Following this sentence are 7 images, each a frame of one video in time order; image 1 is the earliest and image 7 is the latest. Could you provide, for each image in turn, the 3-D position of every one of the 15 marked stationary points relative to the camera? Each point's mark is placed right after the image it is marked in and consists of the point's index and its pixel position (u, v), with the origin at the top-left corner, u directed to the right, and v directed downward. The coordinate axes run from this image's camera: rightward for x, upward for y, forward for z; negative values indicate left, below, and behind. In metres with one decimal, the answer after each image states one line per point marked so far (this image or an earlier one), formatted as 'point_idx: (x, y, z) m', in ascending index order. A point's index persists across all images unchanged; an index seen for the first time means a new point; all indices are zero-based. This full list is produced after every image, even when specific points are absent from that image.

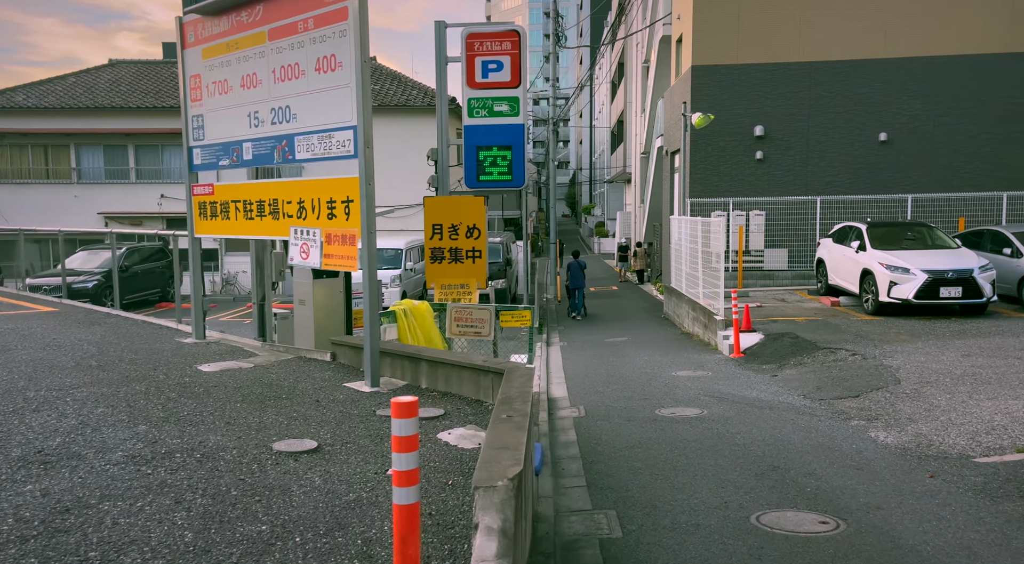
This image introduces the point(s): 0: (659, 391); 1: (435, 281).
0: (+1.7, -1.3, +9.3) m
1: (-0.7, 0.0, +7.5) m
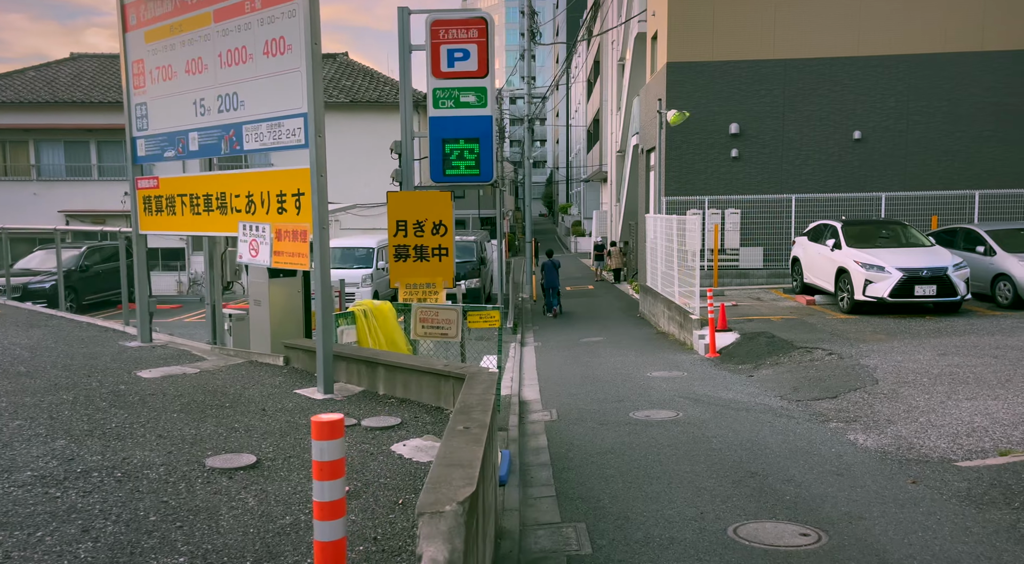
0: (+1.3, -1.3, +9.0) m
1: (-1.0, 0.0, +7.2) m
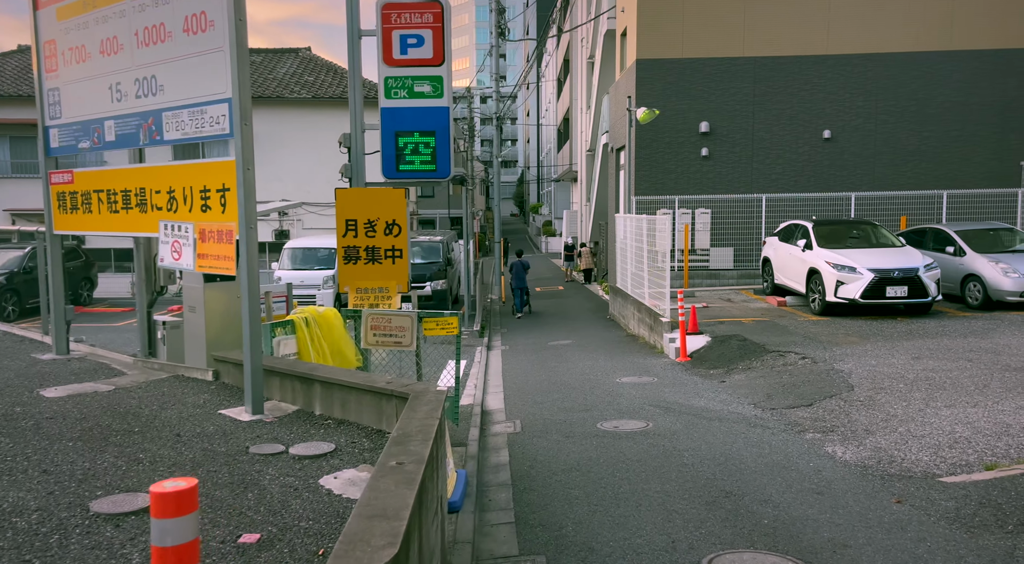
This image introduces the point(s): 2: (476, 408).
0: (+0.9, -1.3, +8.6) m
1: (-1.4, 0.0, +6.7) m
2: (-0.4, -1.3, +8.4) m
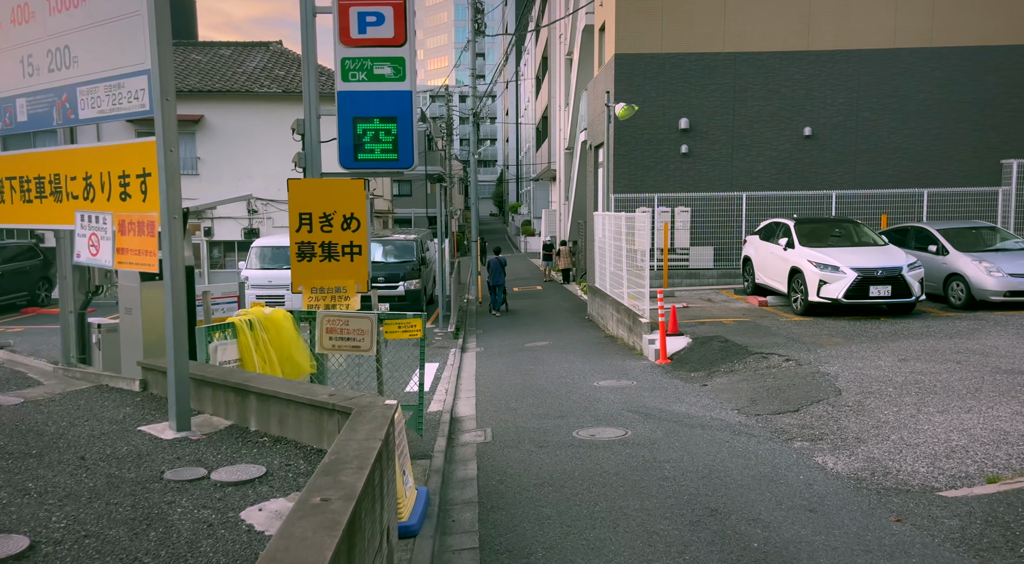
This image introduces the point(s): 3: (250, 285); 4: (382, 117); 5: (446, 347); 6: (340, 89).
0: (+0.6, -1.3, +8.2) m
1: (-1.6, 0.0, +6.2) m
2: (-0.7, -1.3, +7.9) m
3: (-5.2, -0.1, +15.8) m
4: (-1.0, +1.2, +6.1) m
5: (-1.2, -1.1, +14.2) m
6: (-1.3, +1.4, +6.0) m
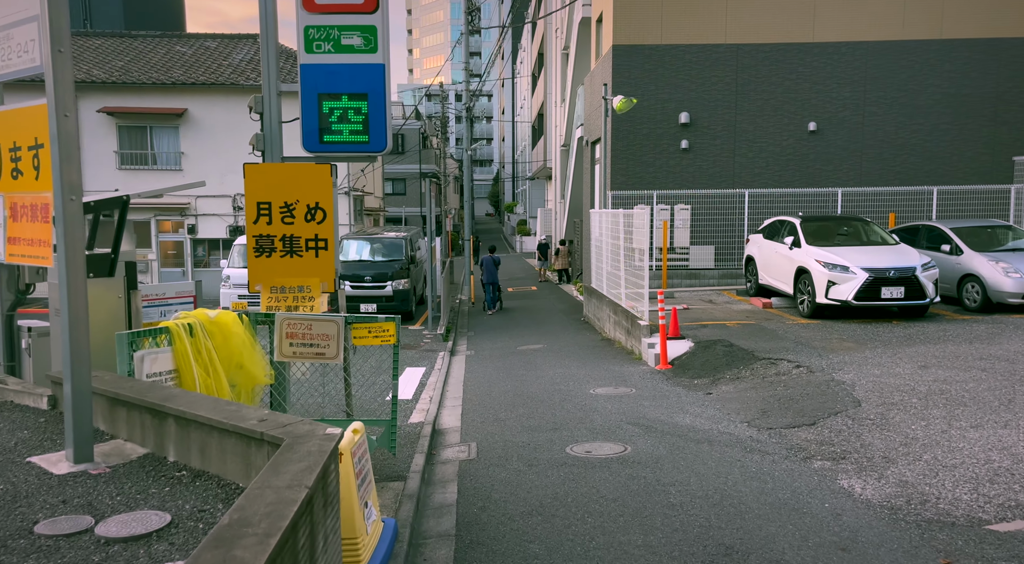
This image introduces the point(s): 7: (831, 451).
0: (+0.5, -1.3, +7.5) m
1: (-1.7, 0.0, +5.5) m
2: (-0.8, -1.3, +7.2) m
3: (-5.3, 0.0, +15.1) m
4: (-1.1, +1.3, +5.4) m
5: (-1.3, -1.1, +13.5) m
6: (-1.4, +1.5, +5.3) m
7: (+2.3, -1.2, +5.8) m
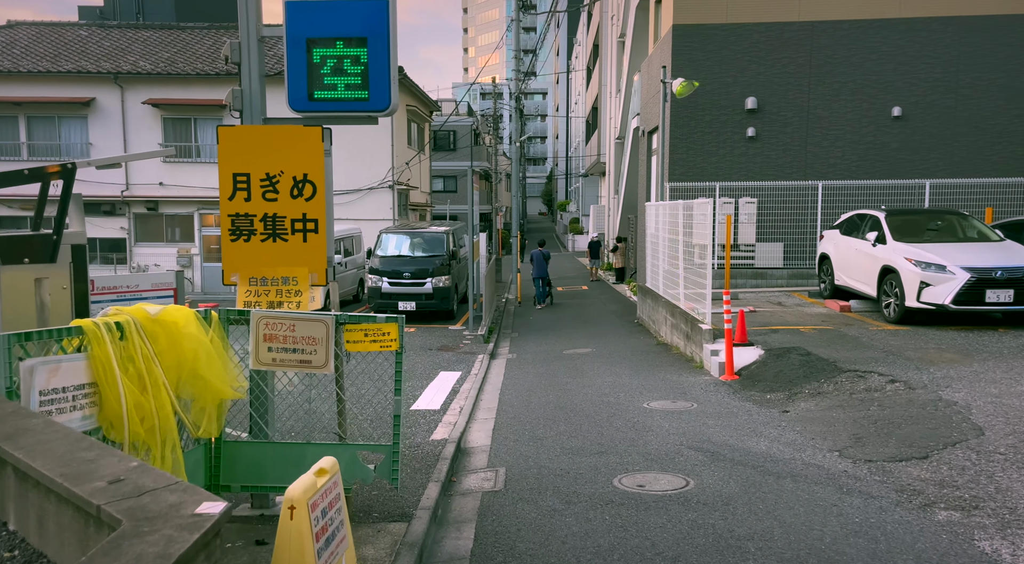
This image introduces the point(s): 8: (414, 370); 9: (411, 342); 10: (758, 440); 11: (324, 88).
0: (+0.8, -1.2, +6.3) m
1: (-1.5, +0.1, +4.4) m
2: (-0.5, -1.3, +6.1) m
3: (-4.4, +0.1, +14.3) m
4: (-0.9, +1.3, +4.3) m
5: (-0.6, -1.1, +12.4) m
6: (-1.2, +1.5, +4.3) m
7: (+2.5, -1.2, +4.5) m
8: (-1.3, -1.2, +10.7) m
9: (-1.7, -1.0, +13.3) m
10: (+1.9, -1.2, +6.2) m
11: (-1.0, +1.0, +4.3) m
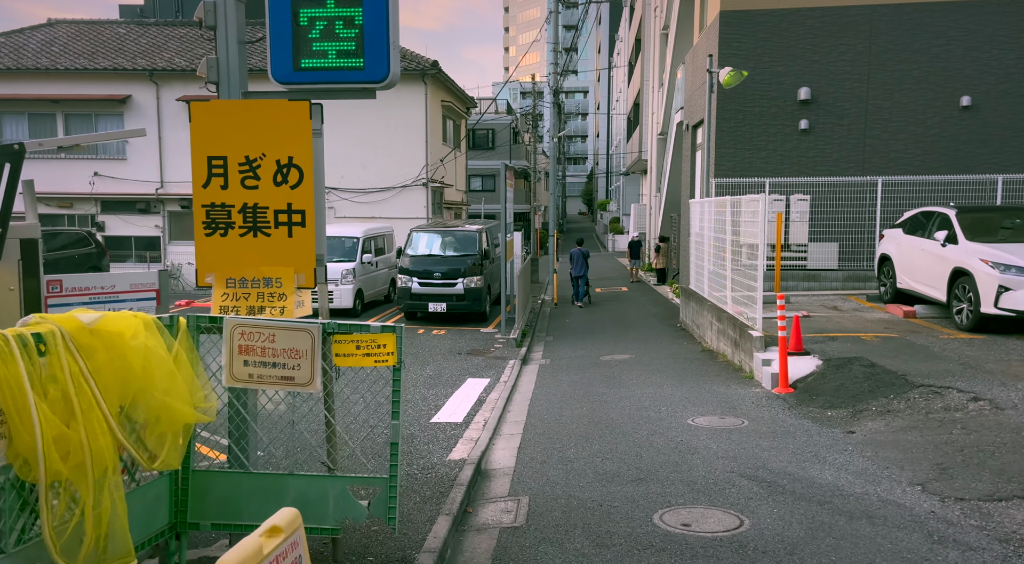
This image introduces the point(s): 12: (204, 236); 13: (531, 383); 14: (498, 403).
0: (+1.0, -1.3, +5.6) m
1: (-1.4, +0.1, +3.8) m
2: (-0.3, -1.3, +5.4) m
3: (-3.8, +0.1, +13.8) m
4: (-0.8, +1.3, +3.6) m
5: (-0.1, -1.1, +11.7) m
6: (-1.1, +1.5, +3.6) m
7: (+2.6, -1.2, +3.7) m
8: (-0.9, -1.2, +10.0) m
9: (-1.1, -1.0, +12.7) m
10: (+2.1, -1.2, +5.3) m
11: (-0.9, +1.0, +3.6) m
12: (-1.4, +0.2, +3.8) m
13: (+0.2, -1.2, +9.7) m
14: (-0.1, -1.2, +8.1) m
